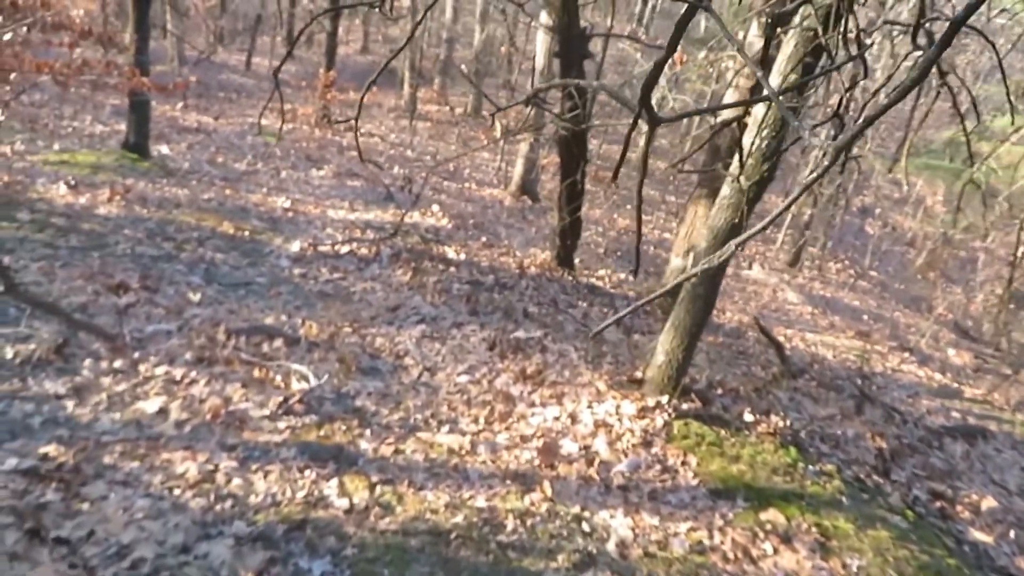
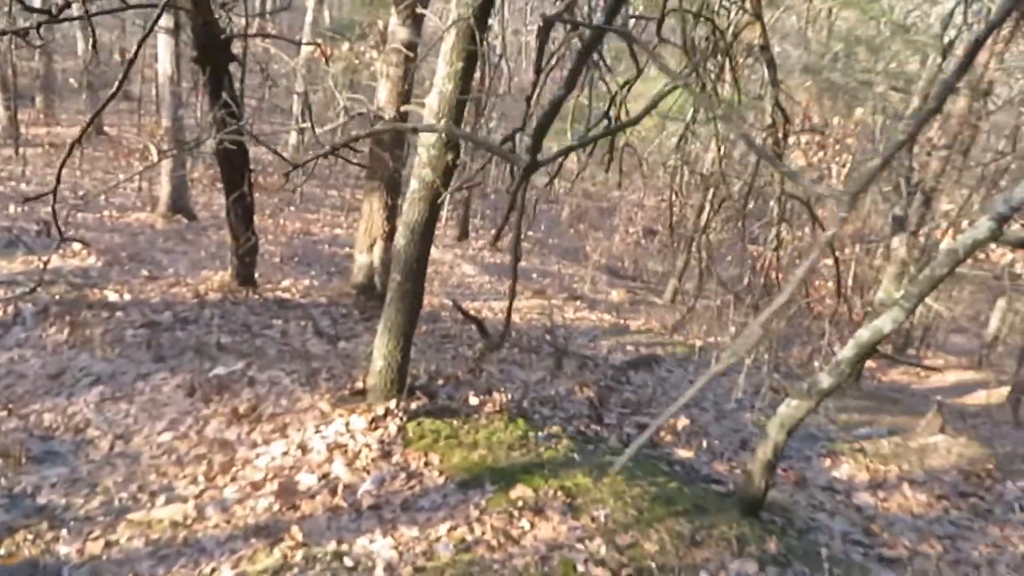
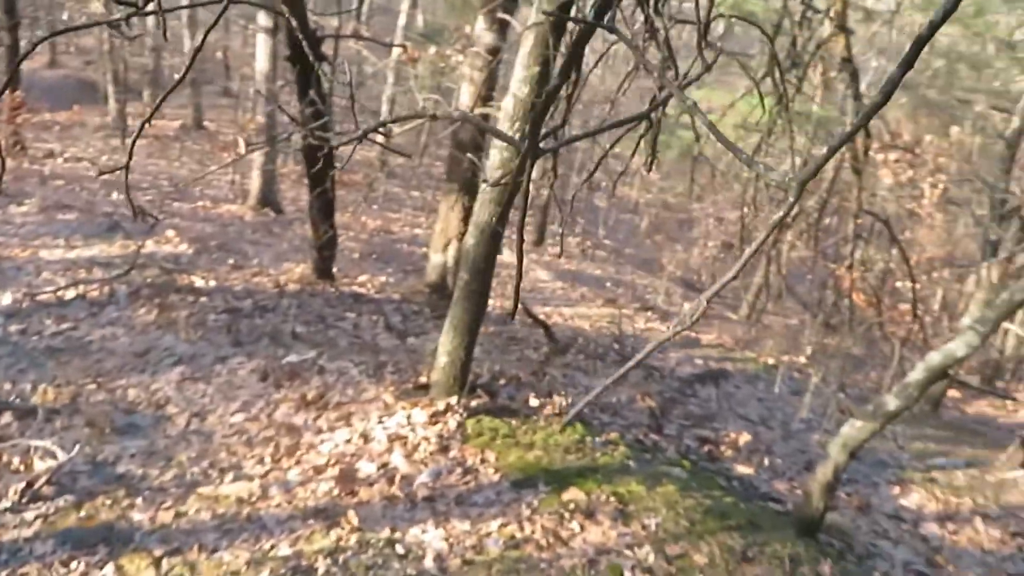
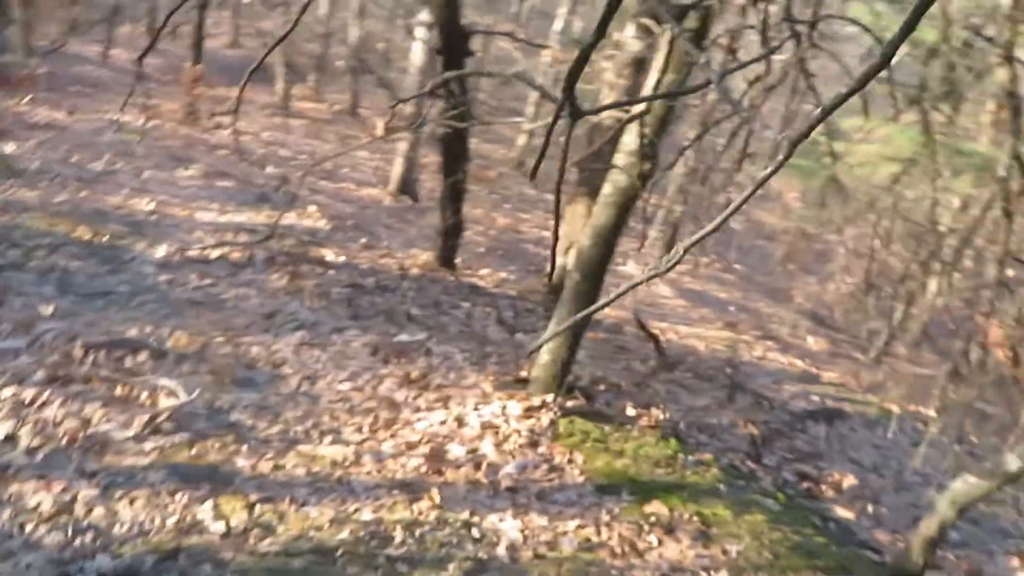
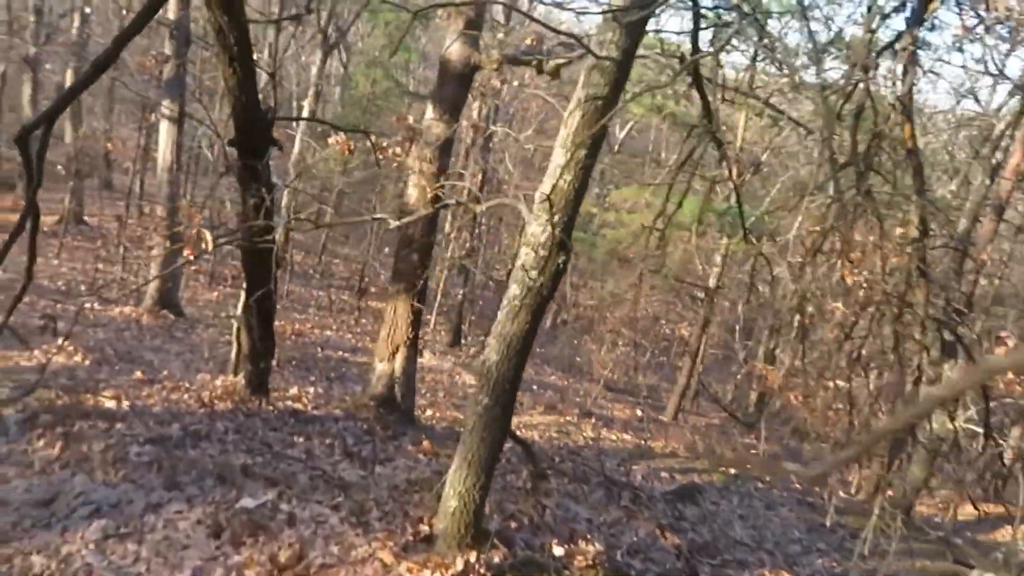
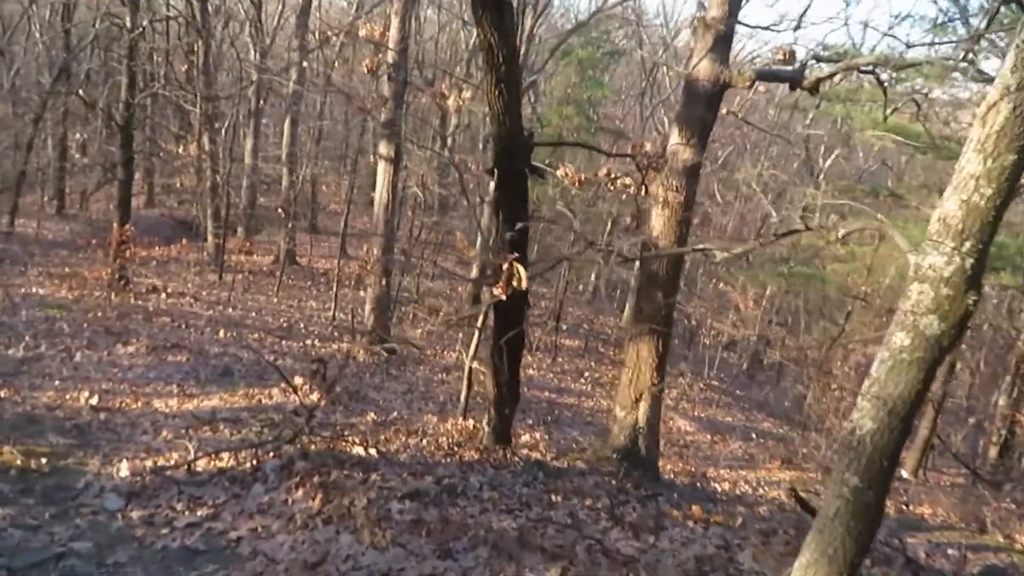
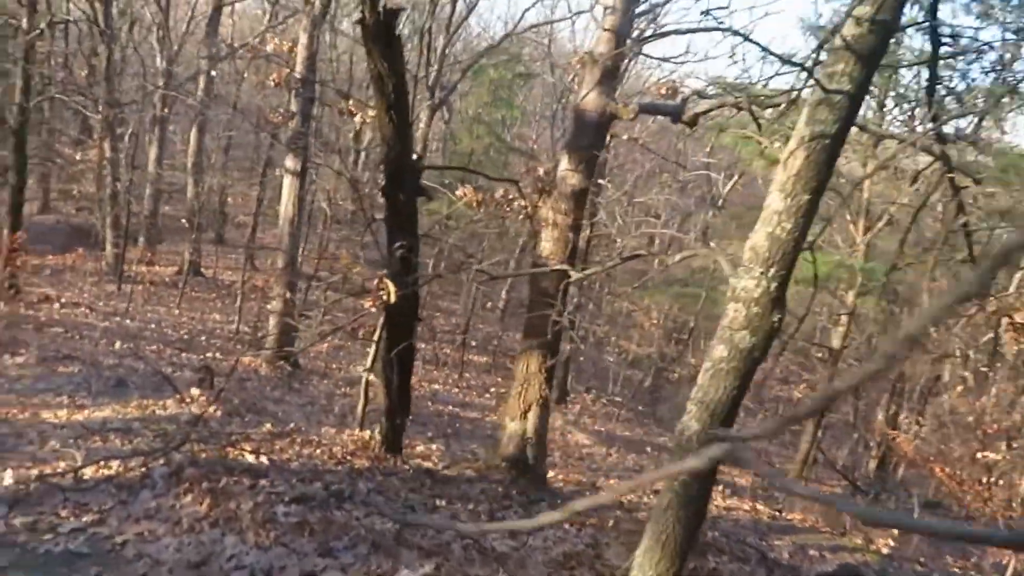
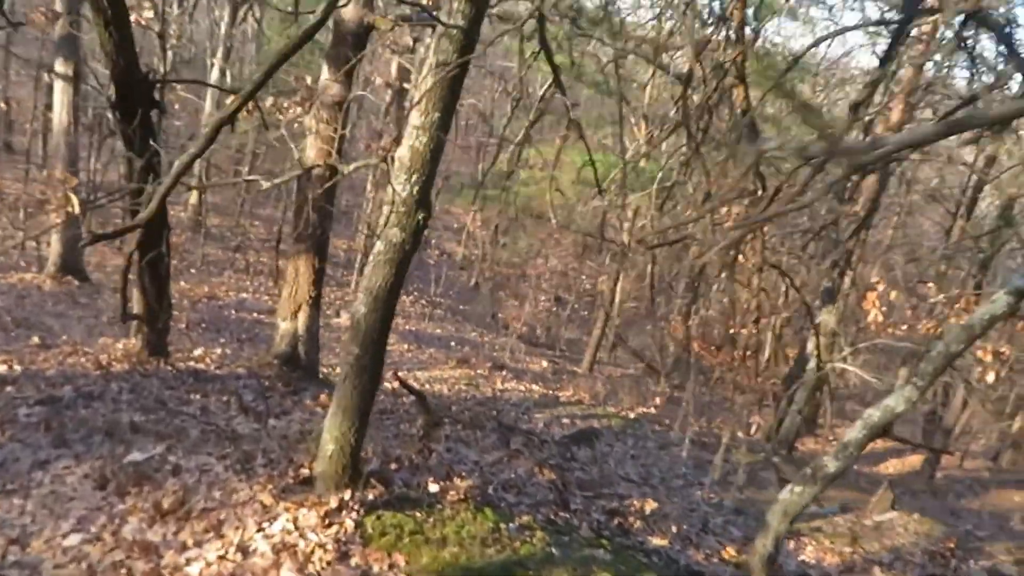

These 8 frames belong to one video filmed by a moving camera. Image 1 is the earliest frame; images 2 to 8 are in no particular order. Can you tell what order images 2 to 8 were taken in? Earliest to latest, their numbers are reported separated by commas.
4, 3, 2, 8, 5, 7, 6
